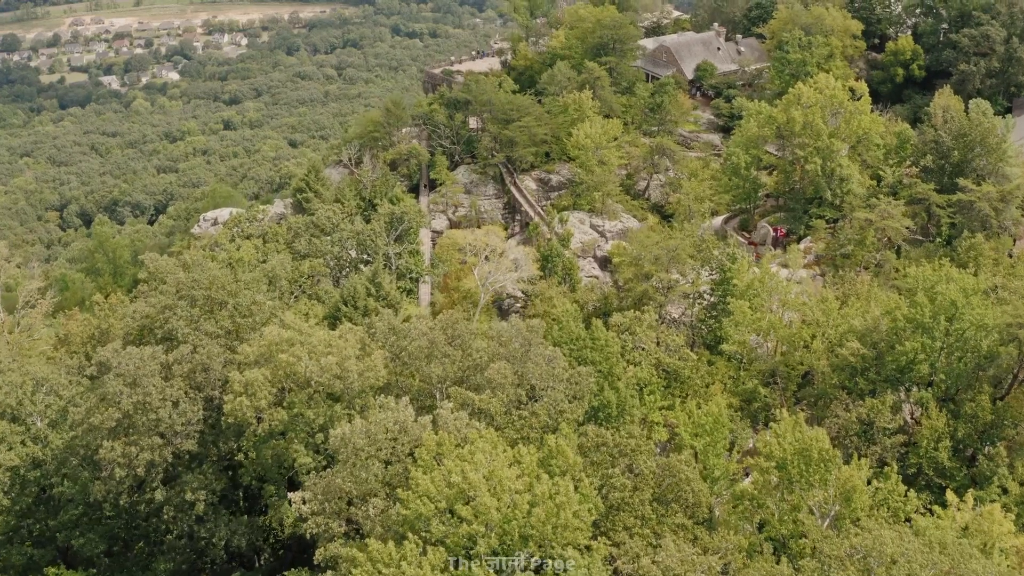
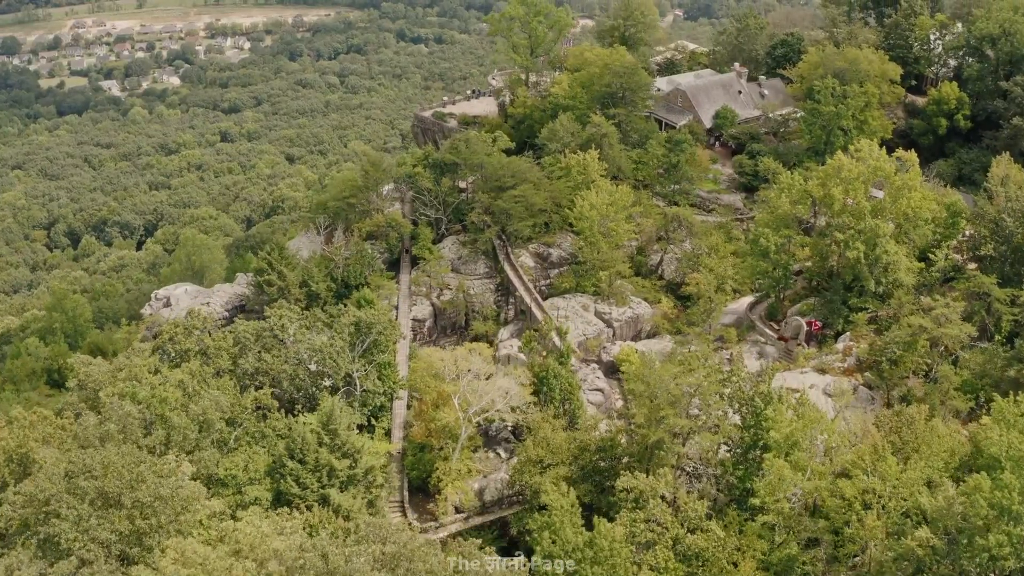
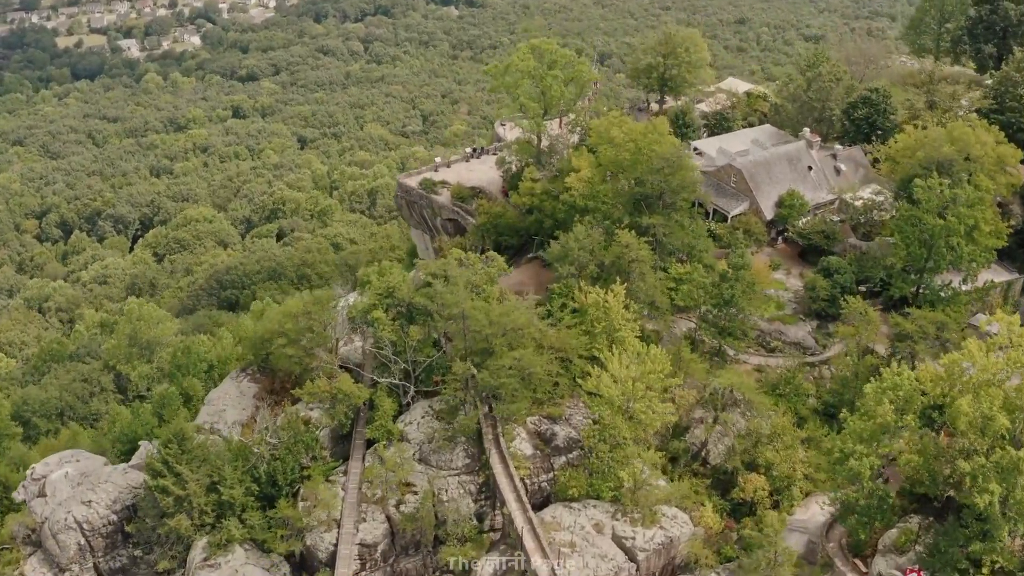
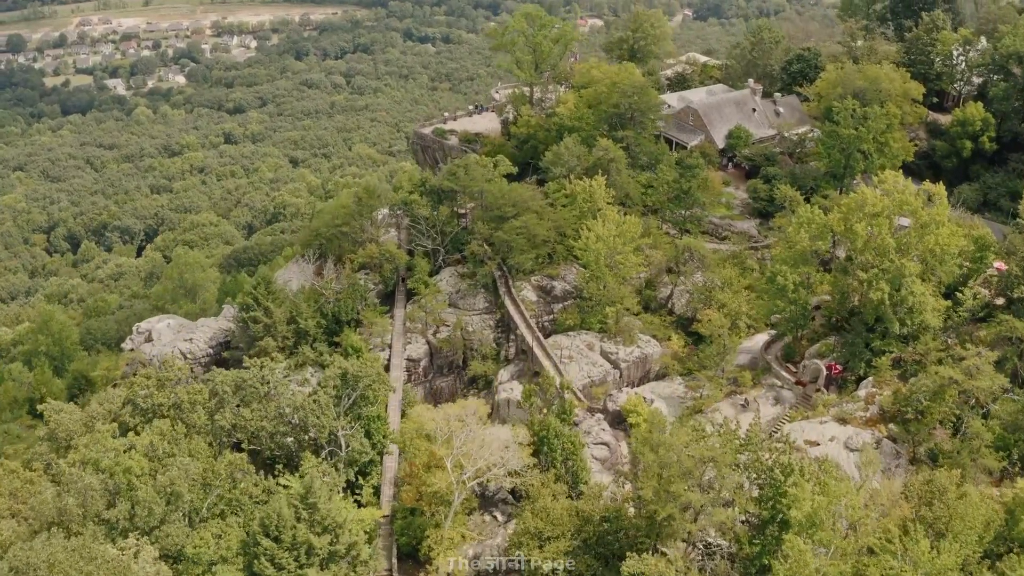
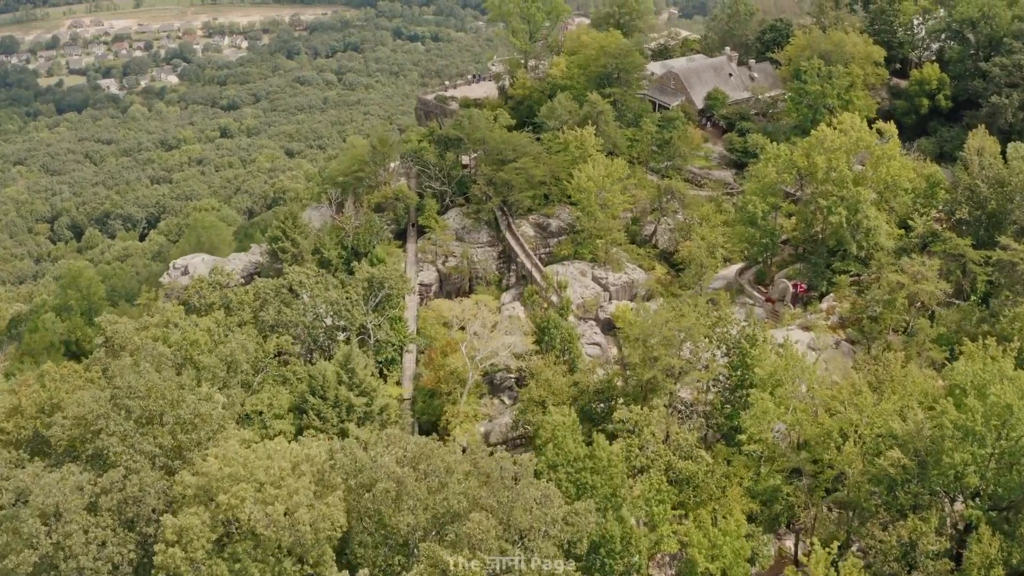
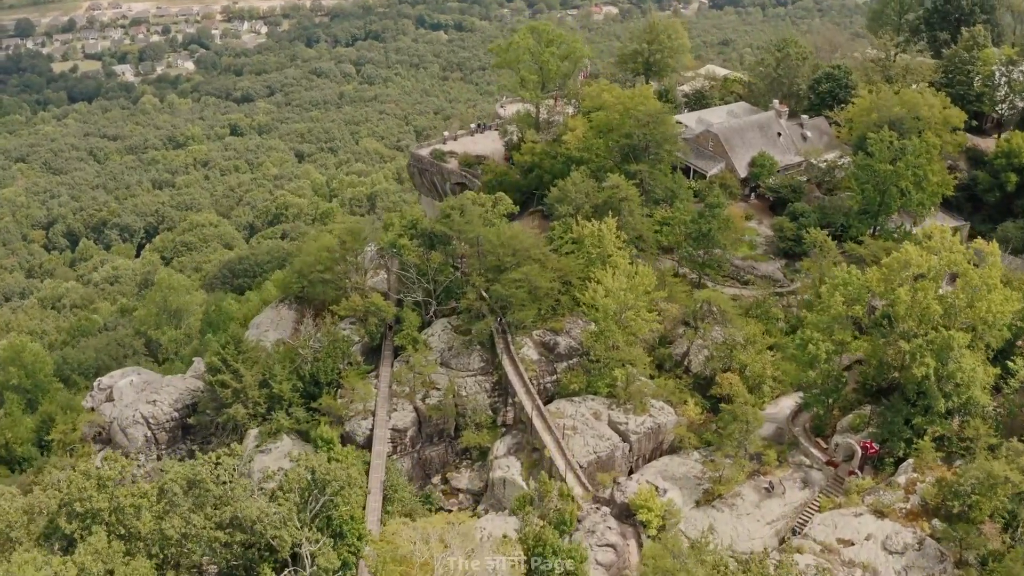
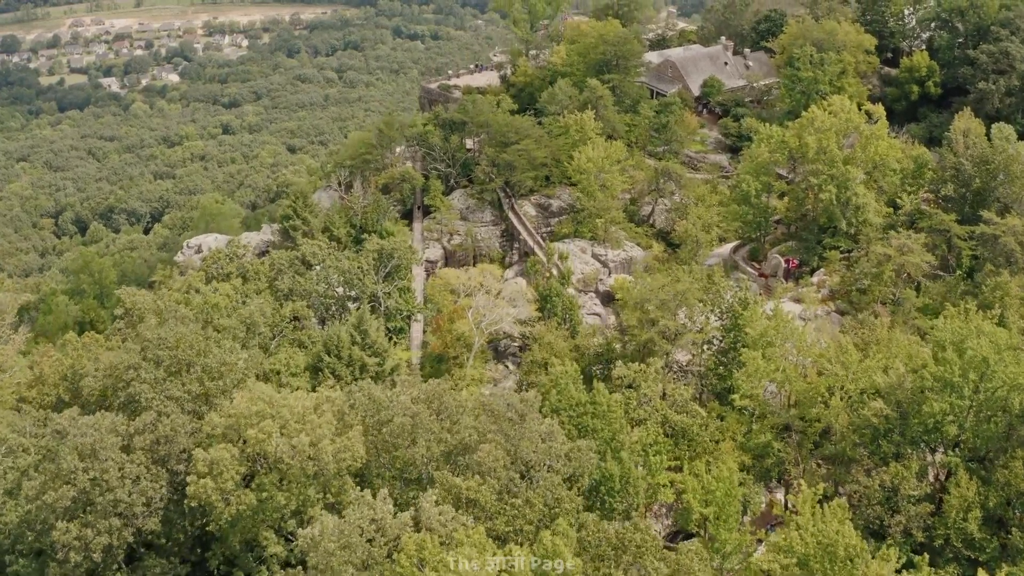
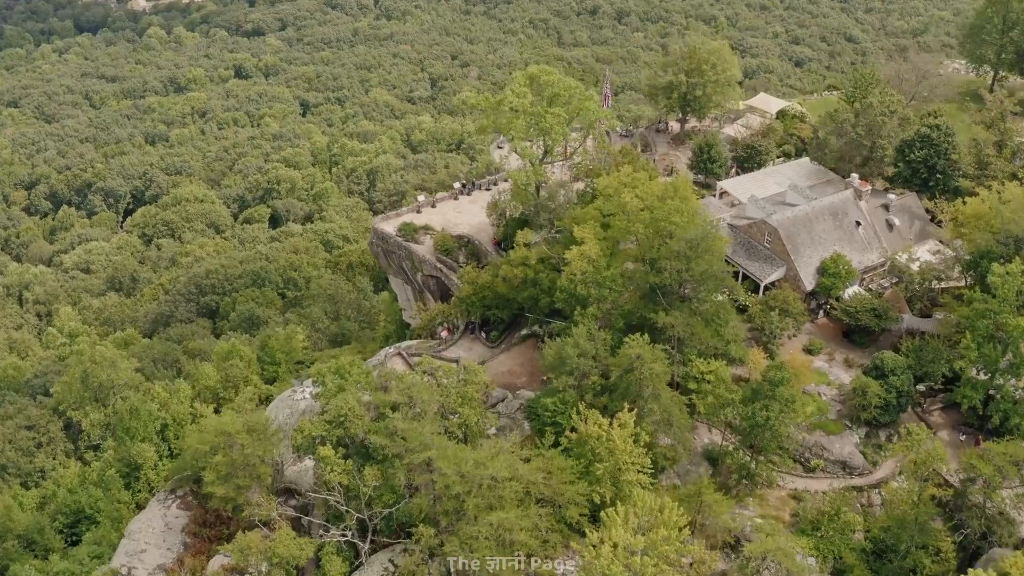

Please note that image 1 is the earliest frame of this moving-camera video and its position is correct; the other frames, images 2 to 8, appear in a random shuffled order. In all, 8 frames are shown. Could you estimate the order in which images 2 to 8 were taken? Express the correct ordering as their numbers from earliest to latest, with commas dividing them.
7, 5, 2, 4, 6, 3, 8
